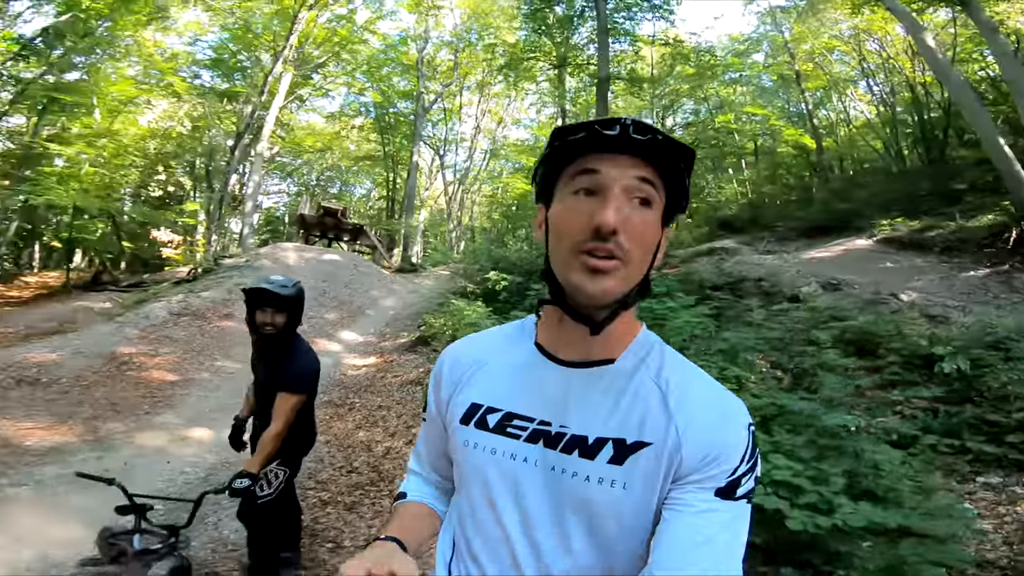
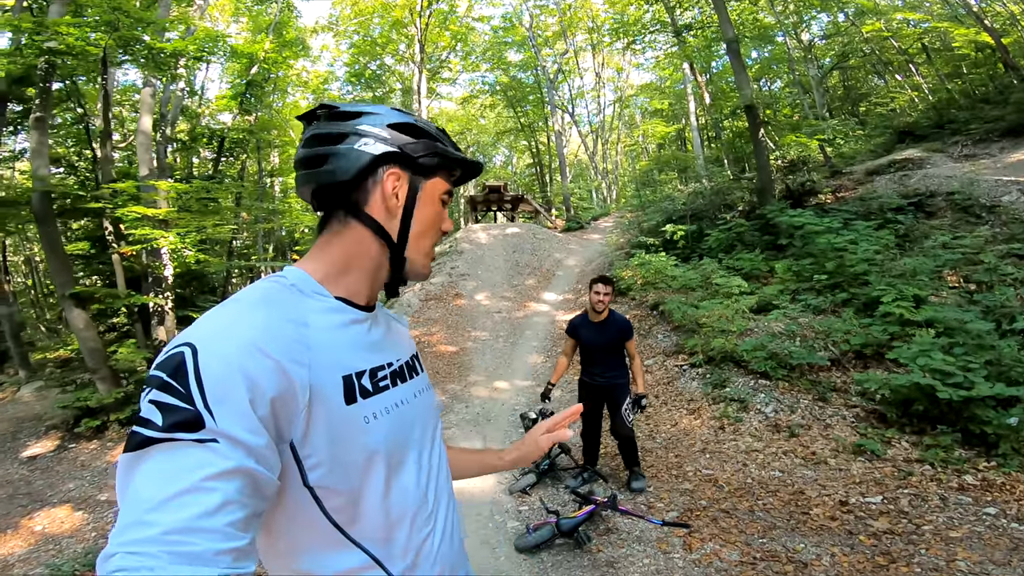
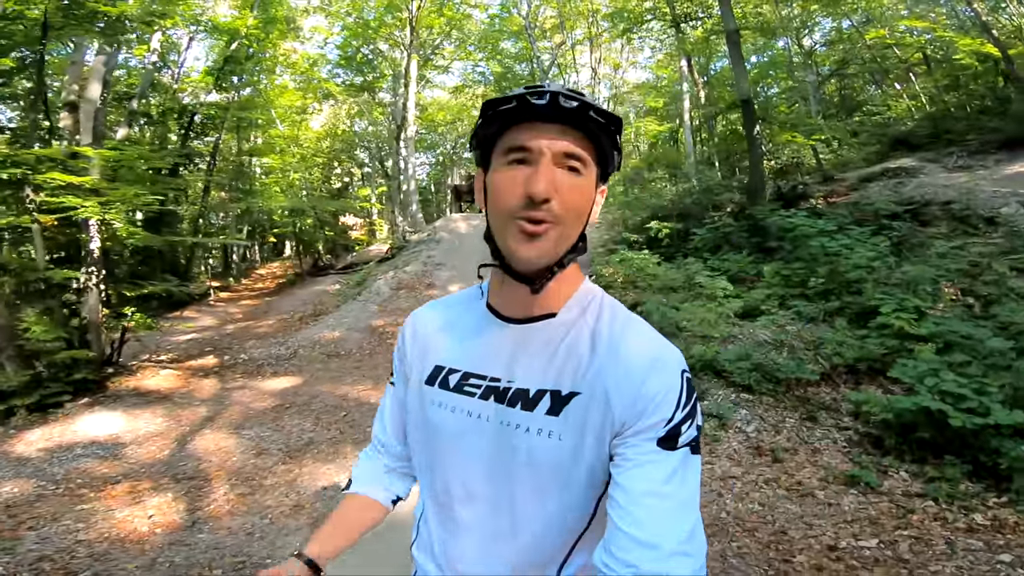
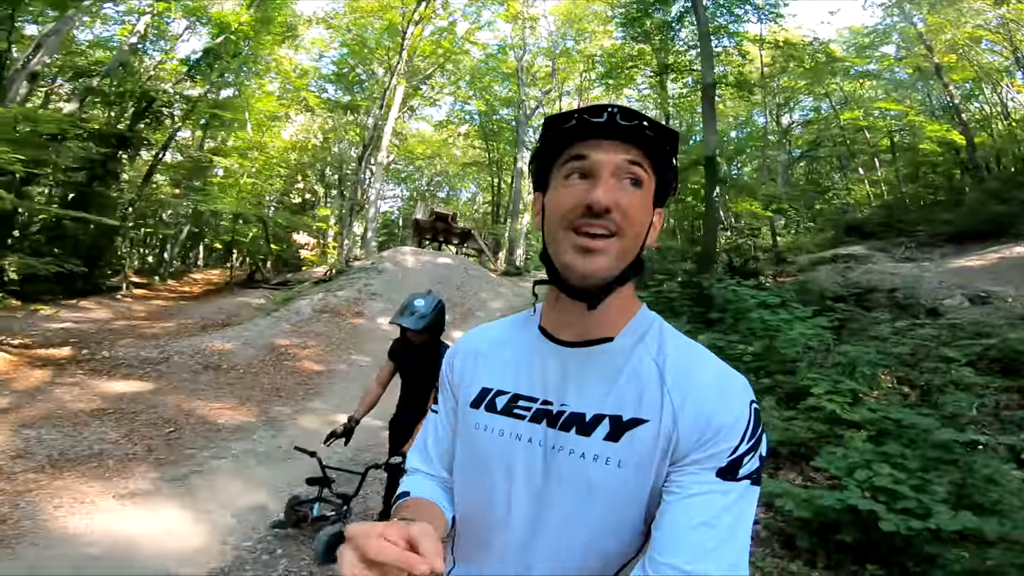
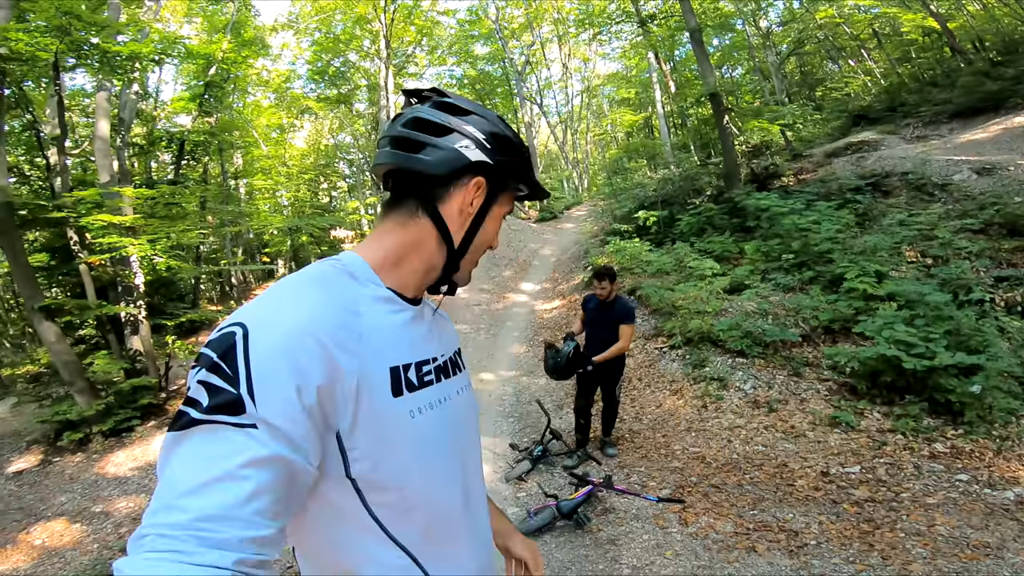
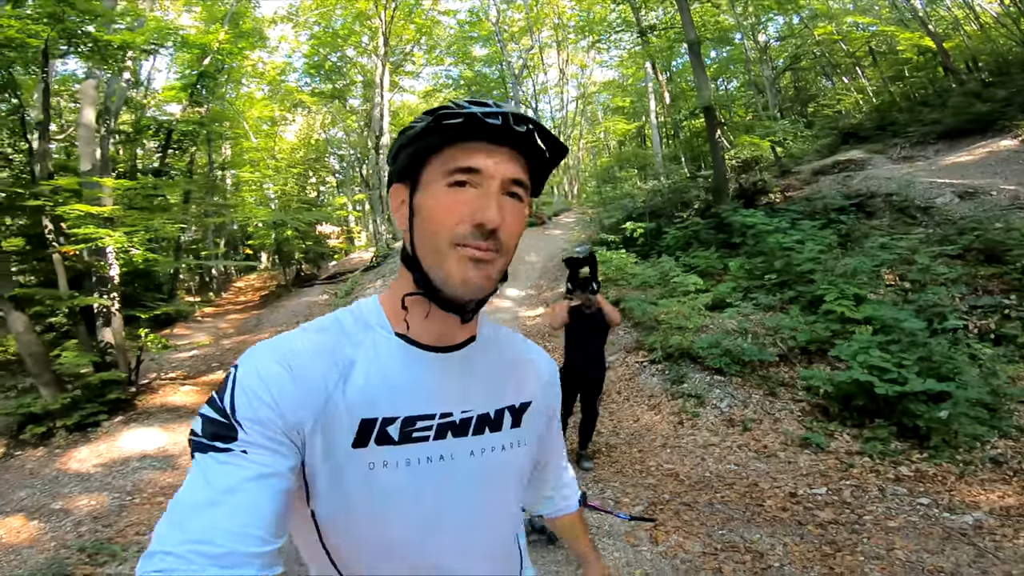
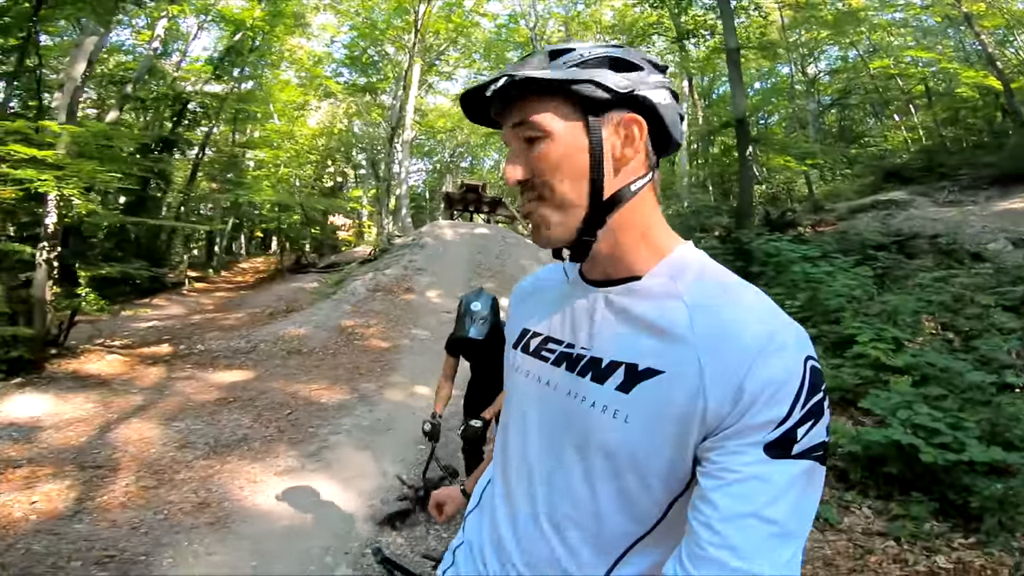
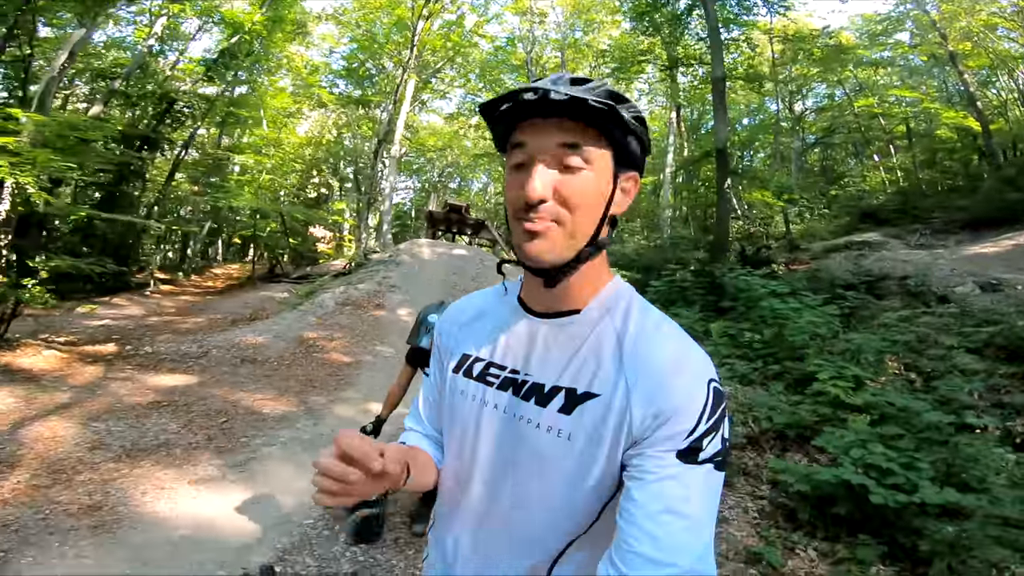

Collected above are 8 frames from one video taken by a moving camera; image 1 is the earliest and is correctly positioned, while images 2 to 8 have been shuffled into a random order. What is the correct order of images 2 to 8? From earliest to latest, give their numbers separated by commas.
4, 8, 7, 3, 6, 5, 2
